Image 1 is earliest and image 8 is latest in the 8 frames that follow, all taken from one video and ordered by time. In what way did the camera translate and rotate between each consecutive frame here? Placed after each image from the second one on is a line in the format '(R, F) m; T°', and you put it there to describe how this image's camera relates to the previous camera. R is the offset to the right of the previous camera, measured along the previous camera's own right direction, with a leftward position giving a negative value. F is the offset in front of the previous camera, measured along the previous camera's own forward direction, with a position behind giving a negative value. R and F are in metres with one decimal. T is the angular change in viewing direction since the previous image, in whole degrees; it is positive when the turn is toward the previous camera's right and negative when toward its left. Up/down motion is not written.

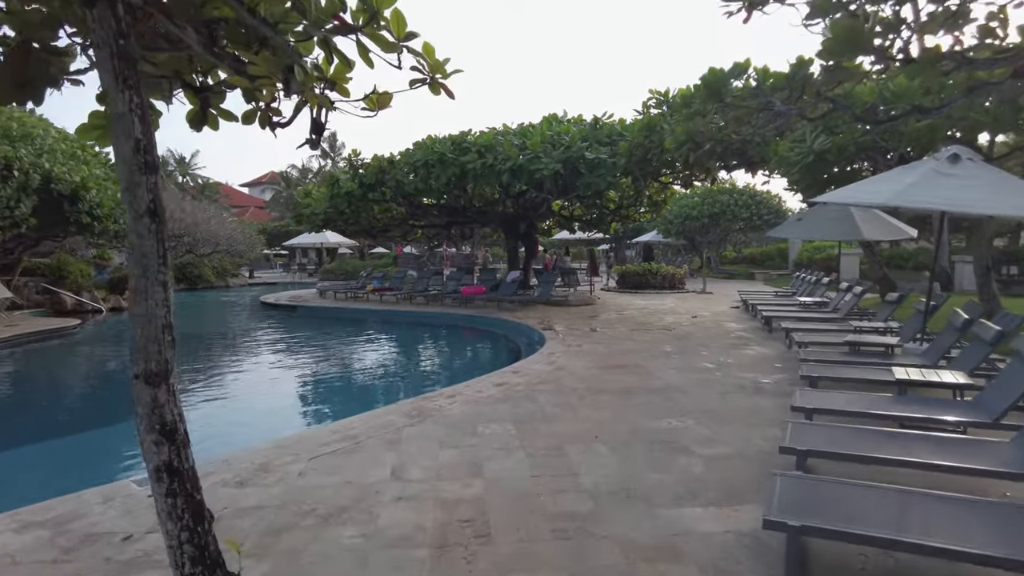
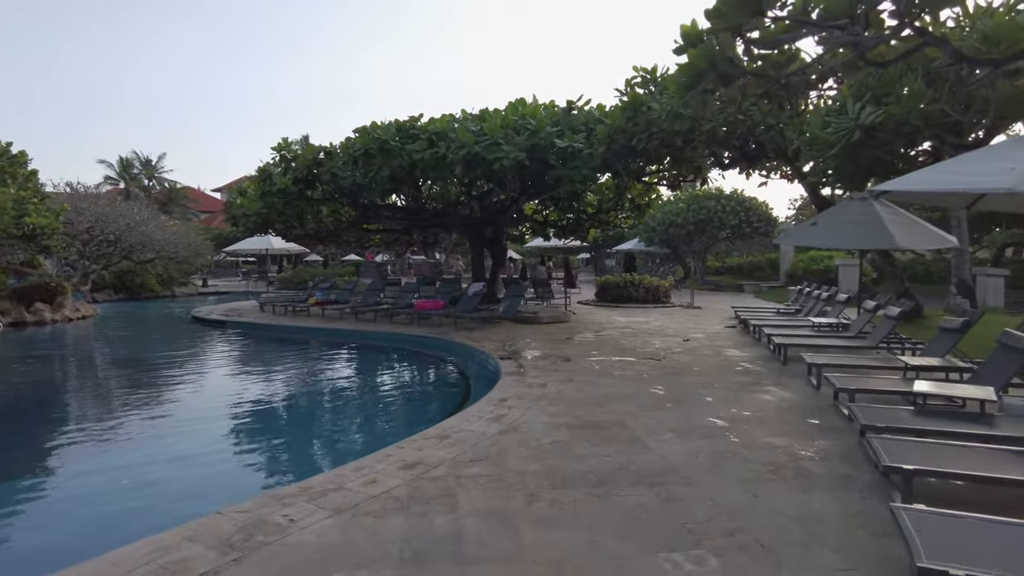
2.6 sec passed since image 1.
(+0.5, +2.5) m; +2°
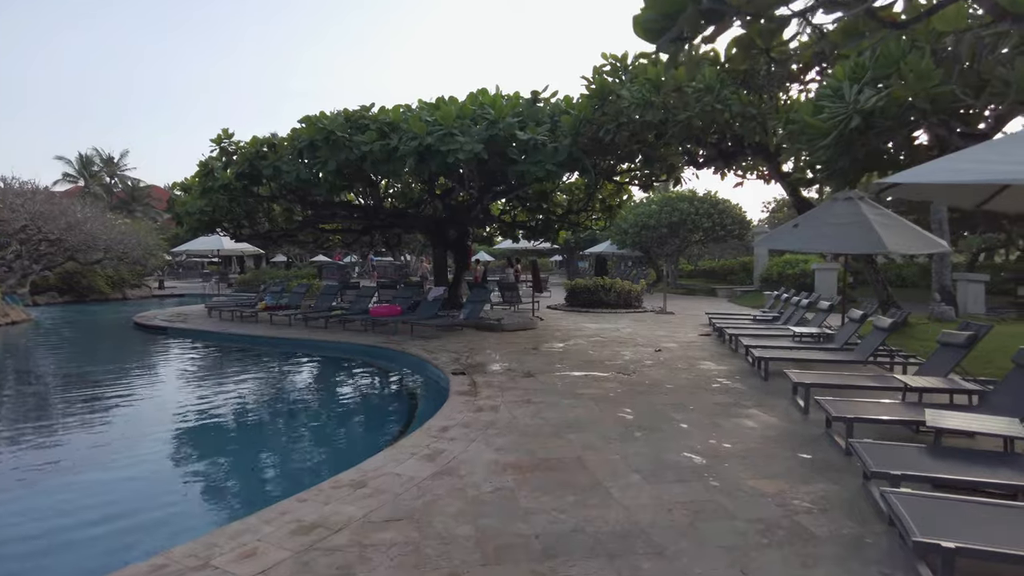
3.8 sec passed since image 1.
(+0.3, +1.0) m; +2°
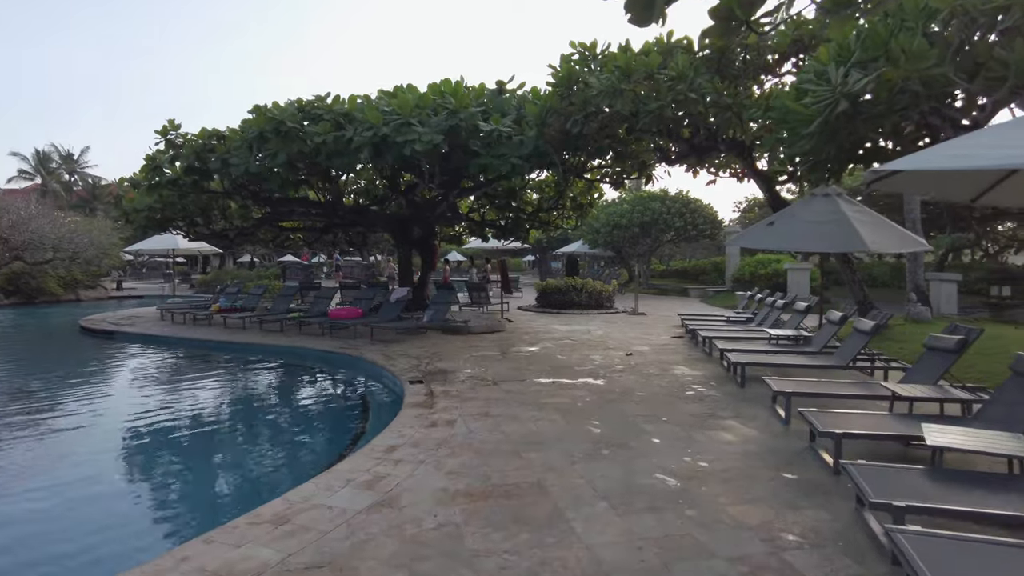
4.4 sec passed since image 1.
(+0.2, +0.6) m; +2°
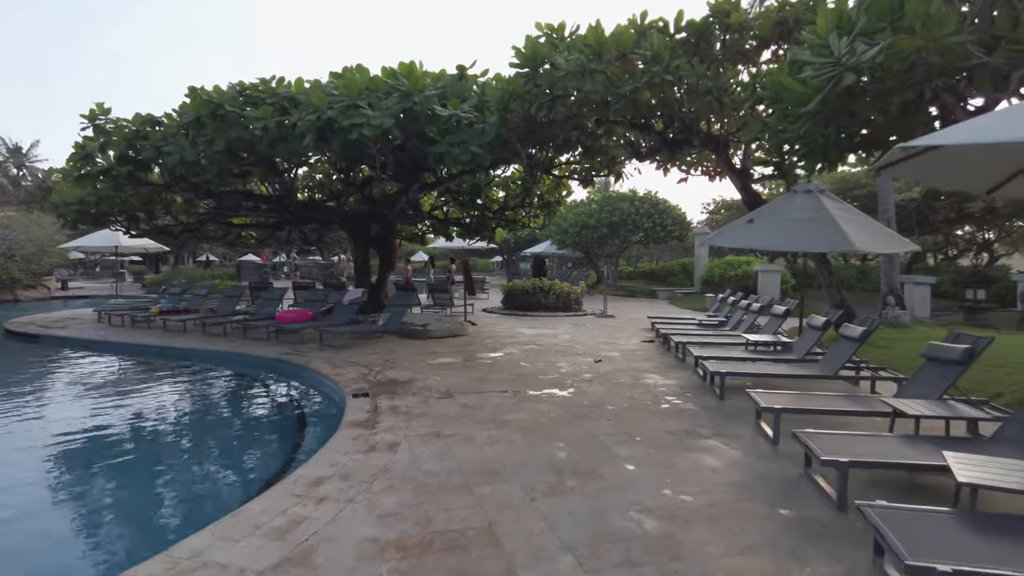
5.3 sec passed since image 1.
(+0.1, +0.8) m; +3°
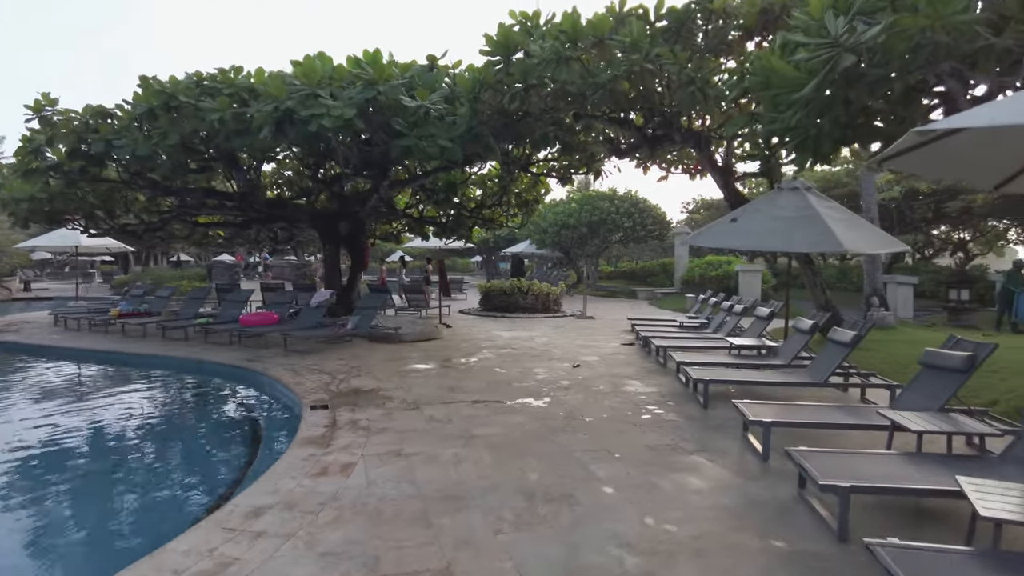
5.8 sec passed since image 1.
(+0.1, +0.5) m; +2°
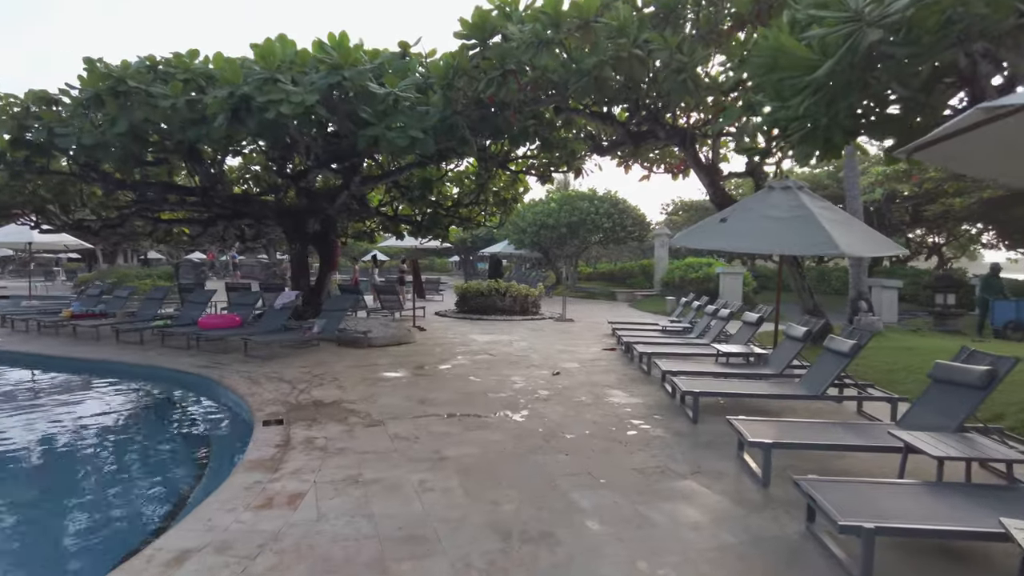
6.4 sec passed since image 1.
(0.0, +0.6) m; +2°
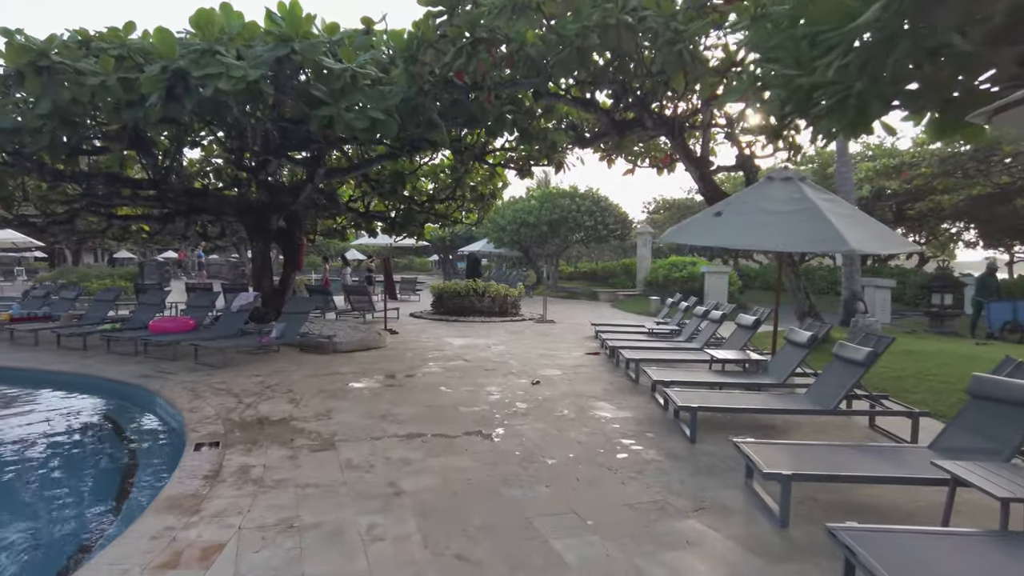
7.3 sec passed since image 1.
(+0.1, +0.8) m; +2°
